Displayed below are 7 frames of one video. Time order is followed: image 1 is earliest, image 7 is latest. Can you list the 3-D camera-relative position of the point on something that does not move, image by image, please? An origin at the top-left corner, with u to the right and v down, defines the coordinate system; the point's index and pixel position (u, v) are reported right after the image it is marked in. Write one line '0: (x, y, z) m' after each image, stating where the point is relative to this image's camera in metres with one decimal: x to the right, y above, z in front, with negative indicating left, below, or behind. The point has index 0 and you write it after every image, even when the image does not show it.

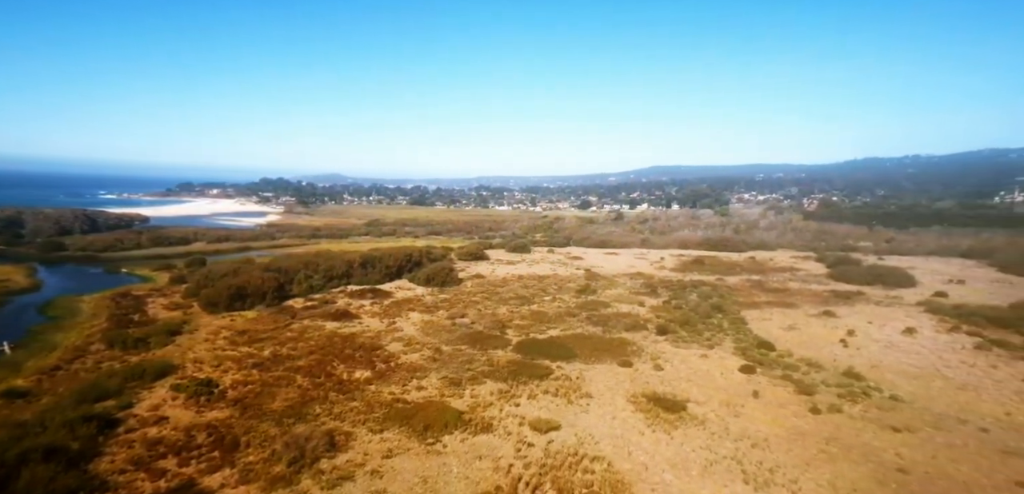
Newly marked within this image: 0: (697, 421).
0: (+6.1, -5.7, +18.4) m
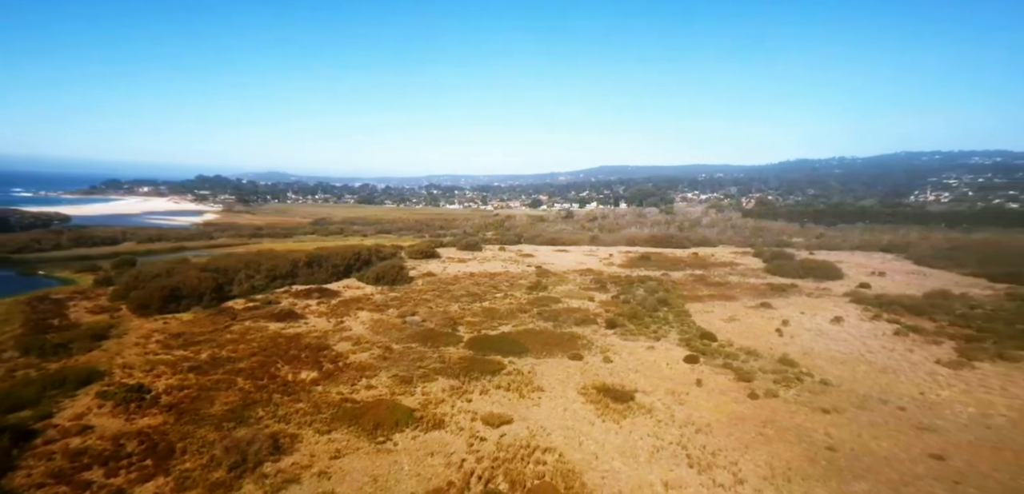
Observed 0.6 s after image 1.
0: (+4.5, -5.6, +19.1) m
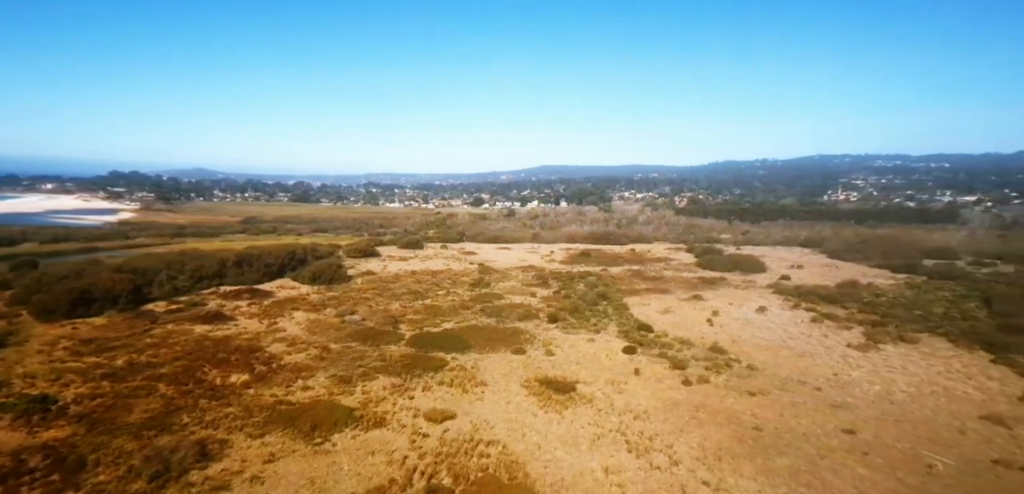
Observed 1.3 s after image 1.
0: (+2.6, -5.4, +19.8) m
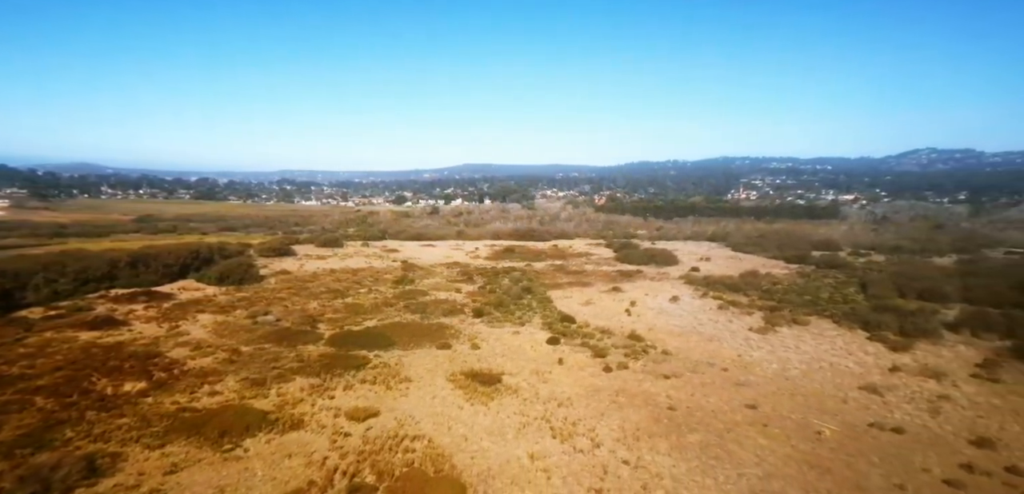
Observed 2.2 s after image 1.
0: (-0.1, -5.2, +20.2) m
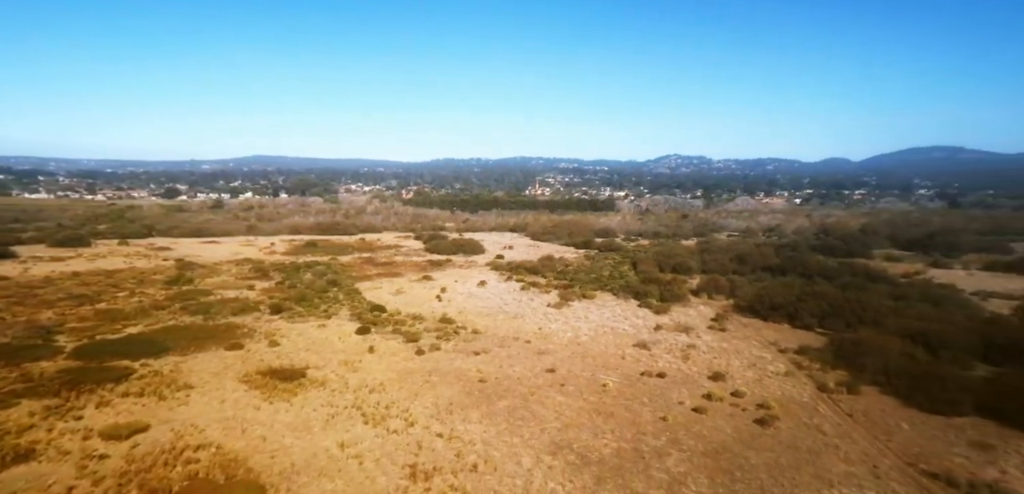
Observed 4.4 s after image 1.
0: (-6.8, -4.7, +19.3) m
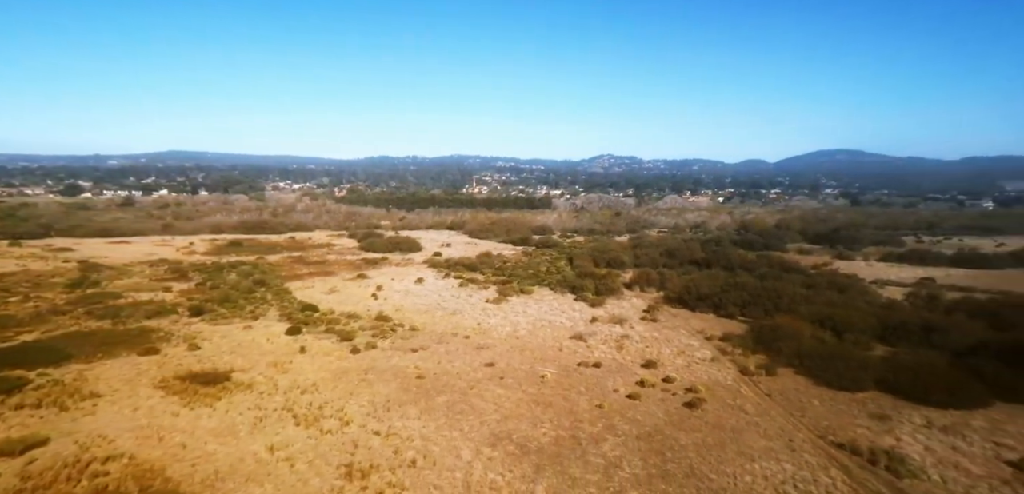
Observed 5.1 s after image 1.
0: (-8.8, -4.6, +18.3) m
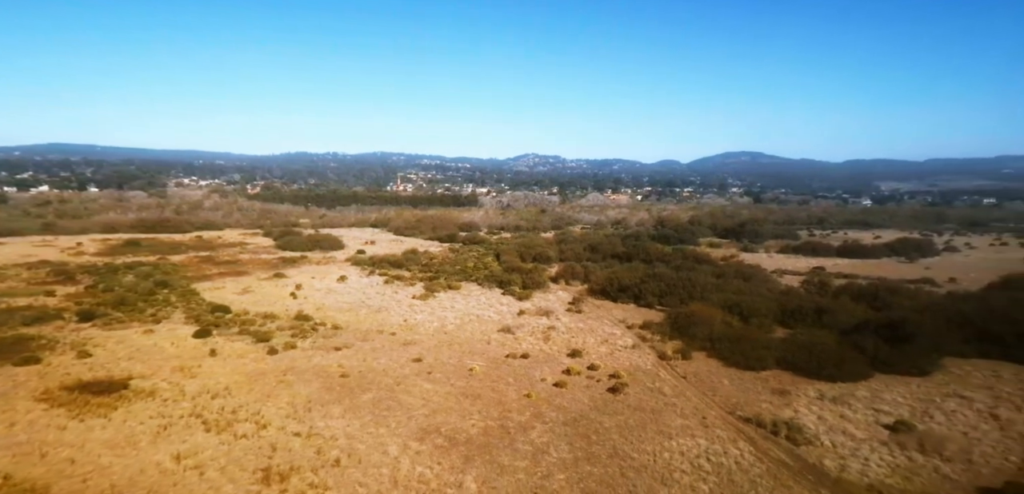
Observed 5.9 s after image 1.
0: (-11.1, -4.4, +16.8) m
